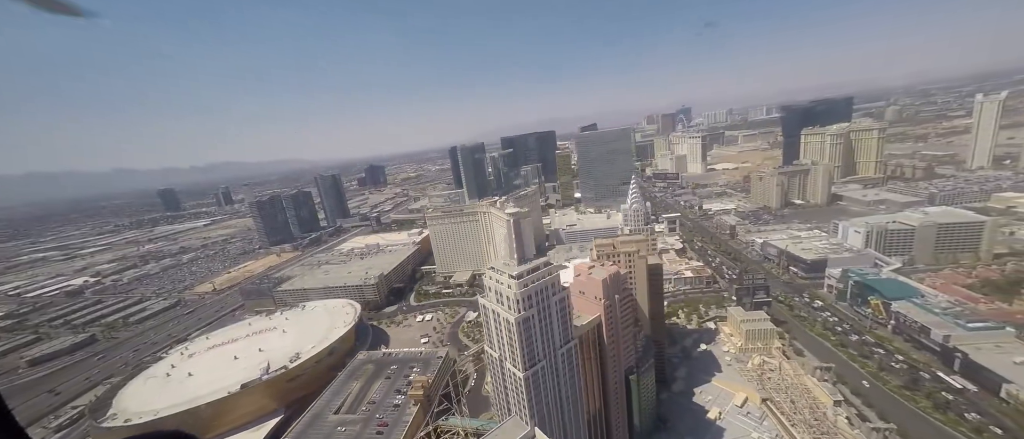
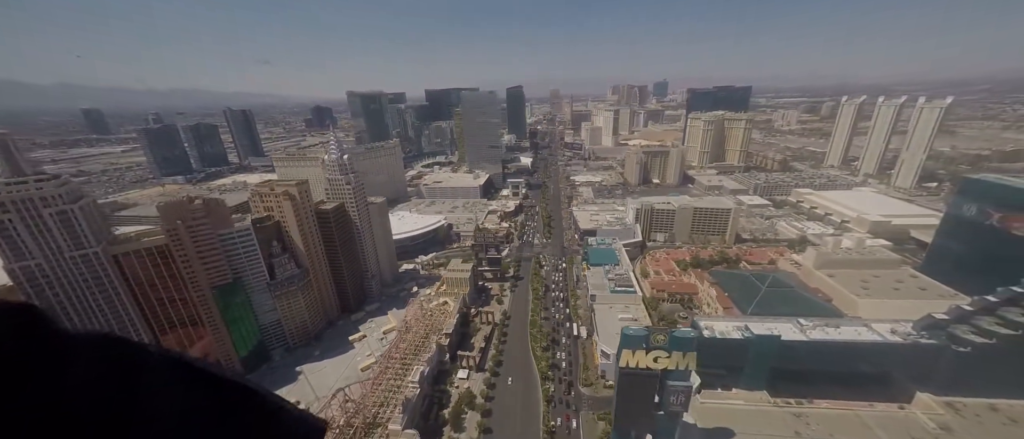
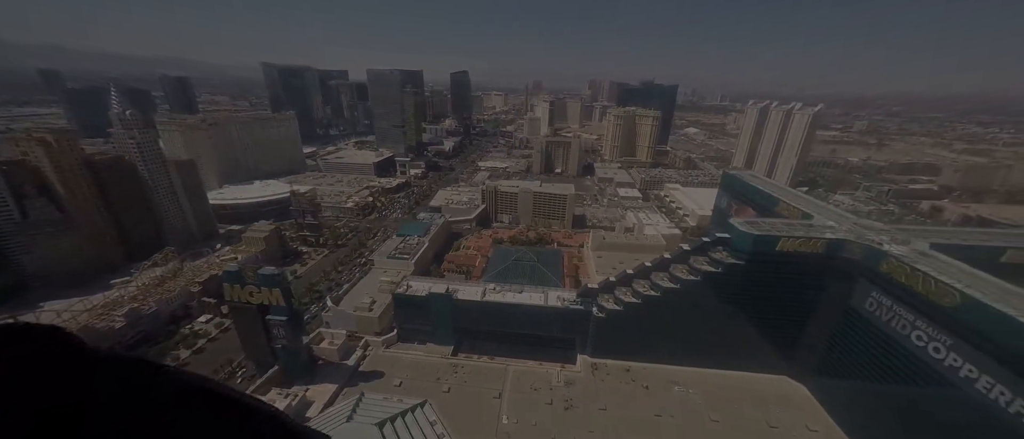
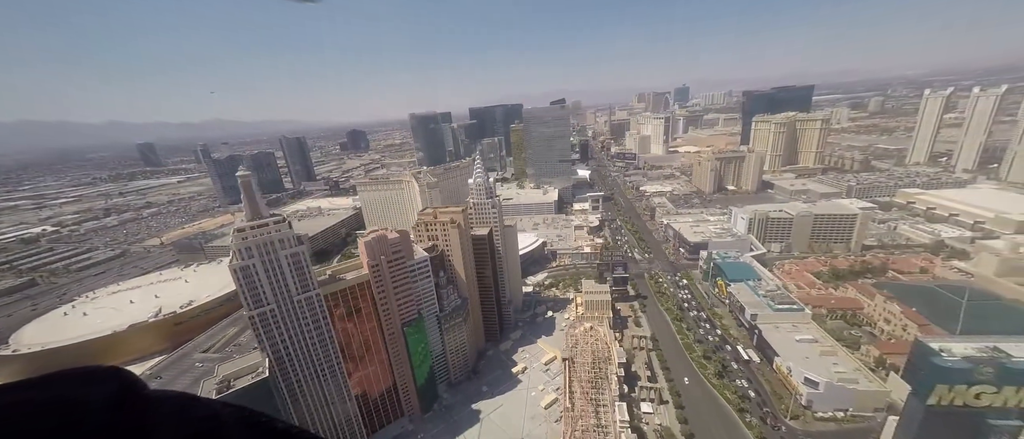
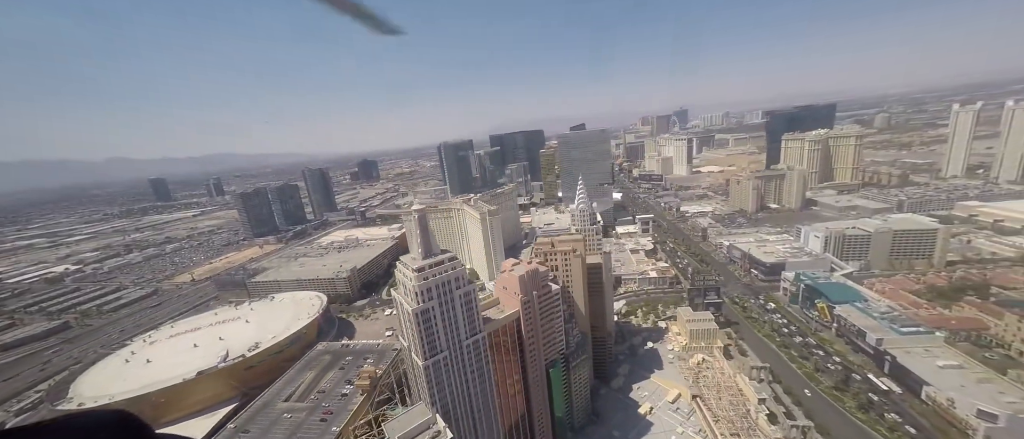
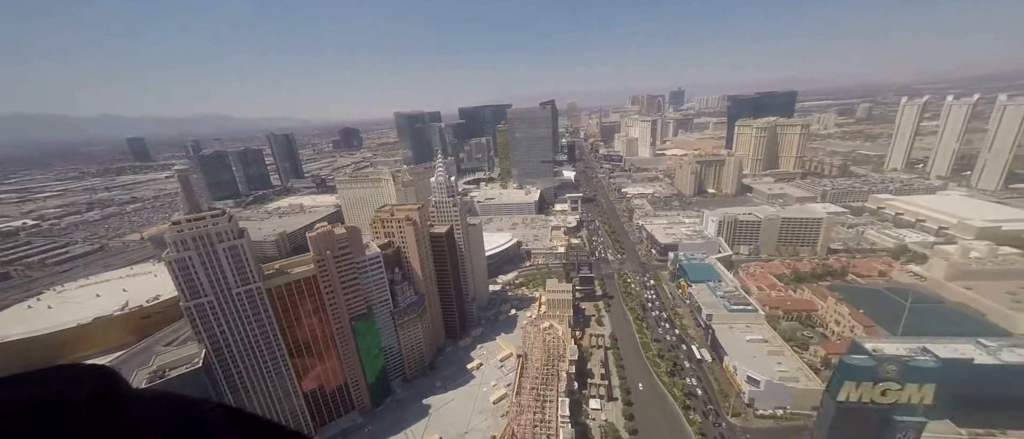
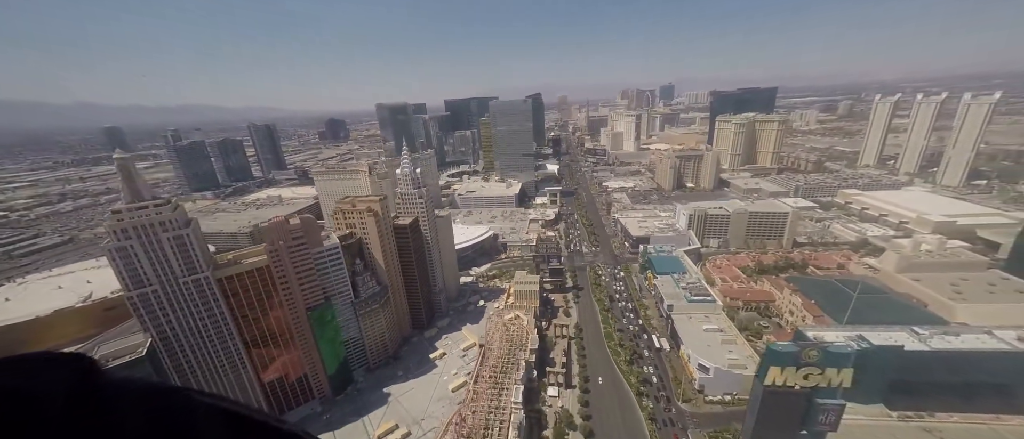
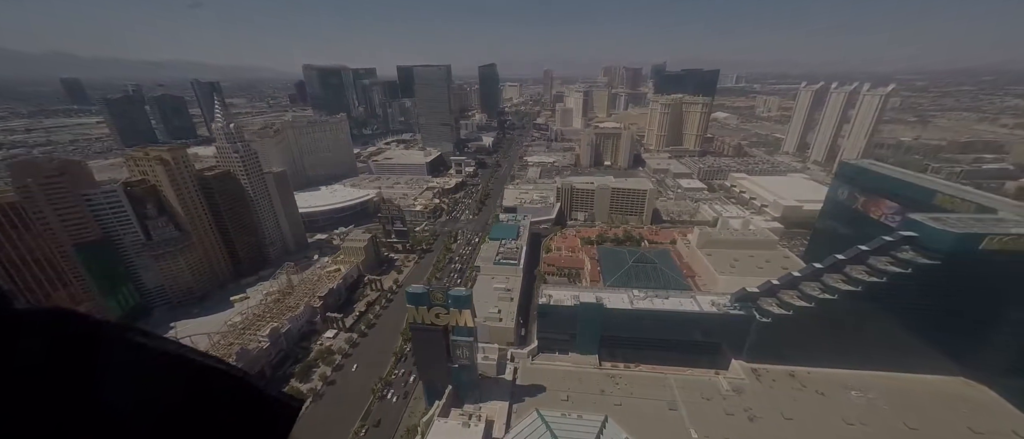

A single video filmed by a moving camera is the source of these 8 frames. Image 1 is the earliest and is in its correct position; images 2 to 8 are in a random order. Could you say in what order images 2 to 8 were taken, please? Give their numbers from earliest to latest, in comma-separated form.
5, 4, 6, 7, 2, 8, 3
